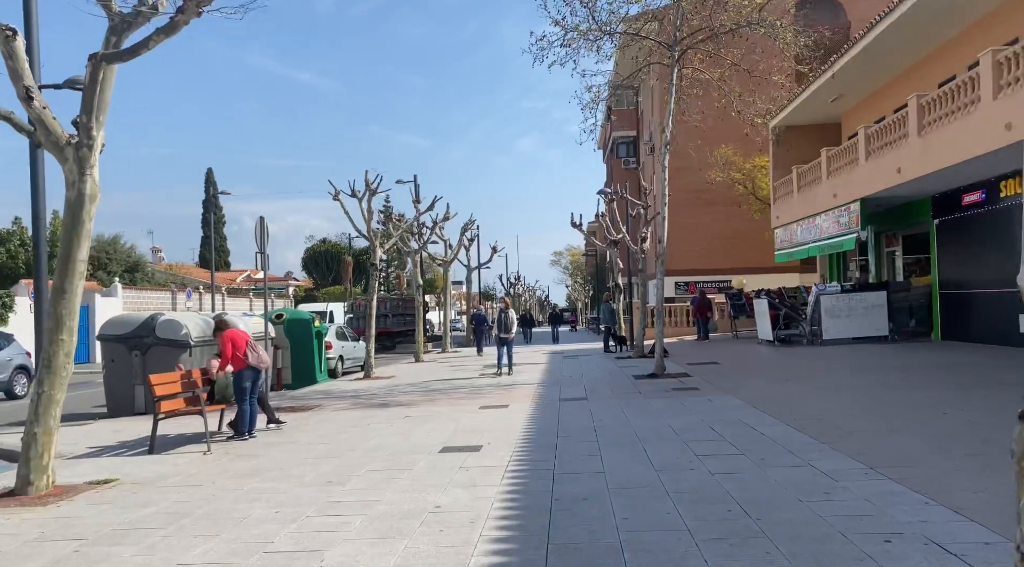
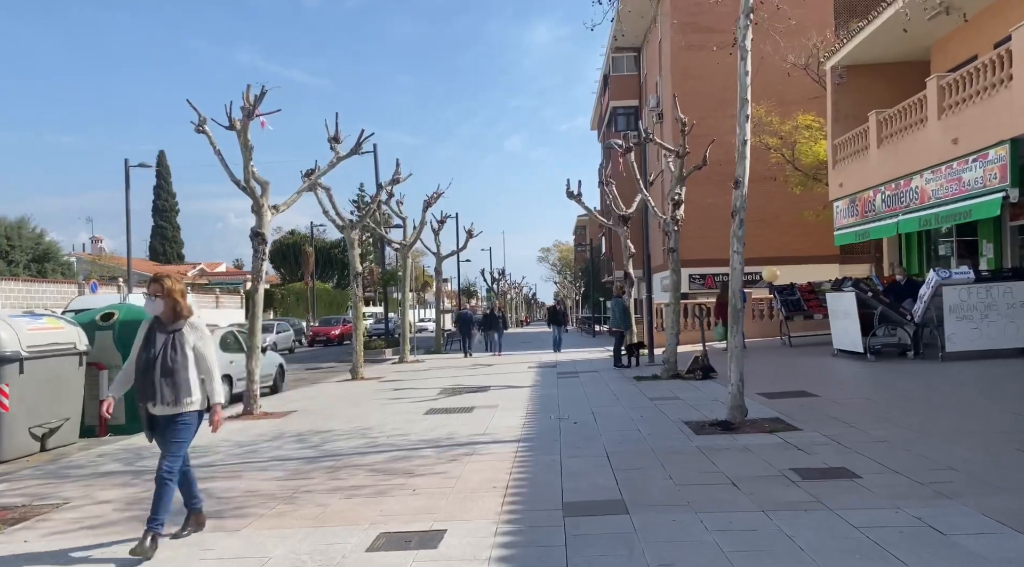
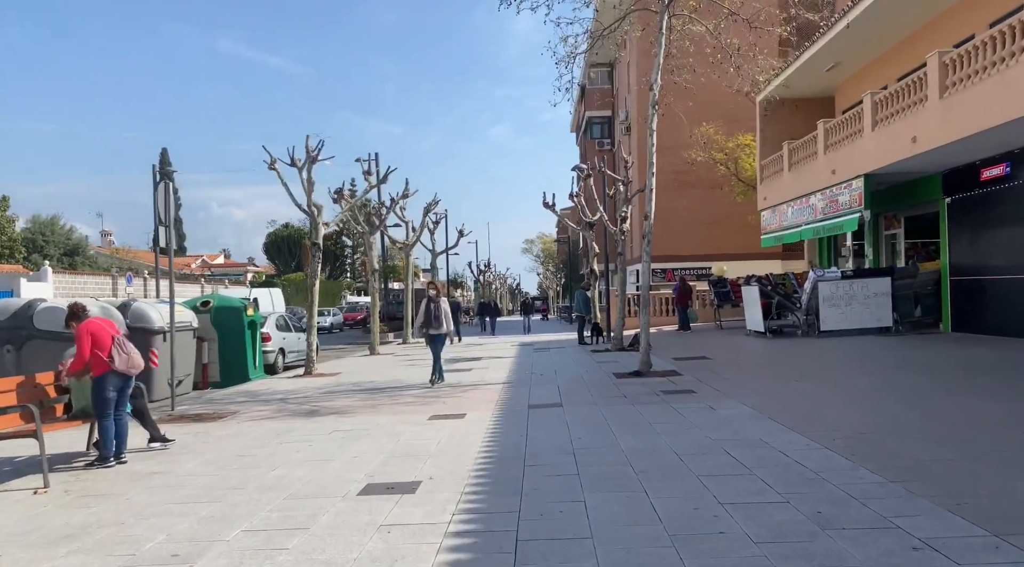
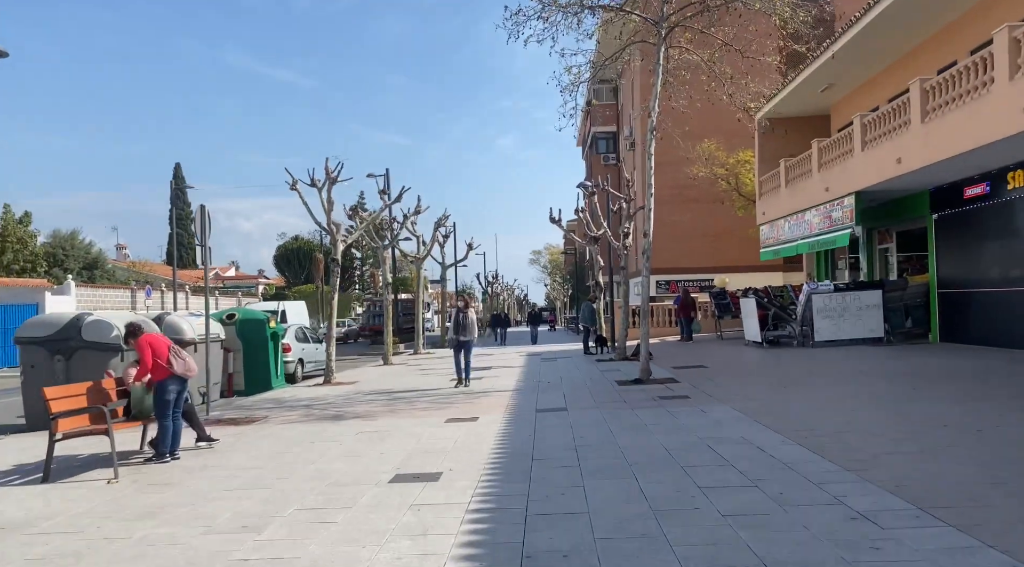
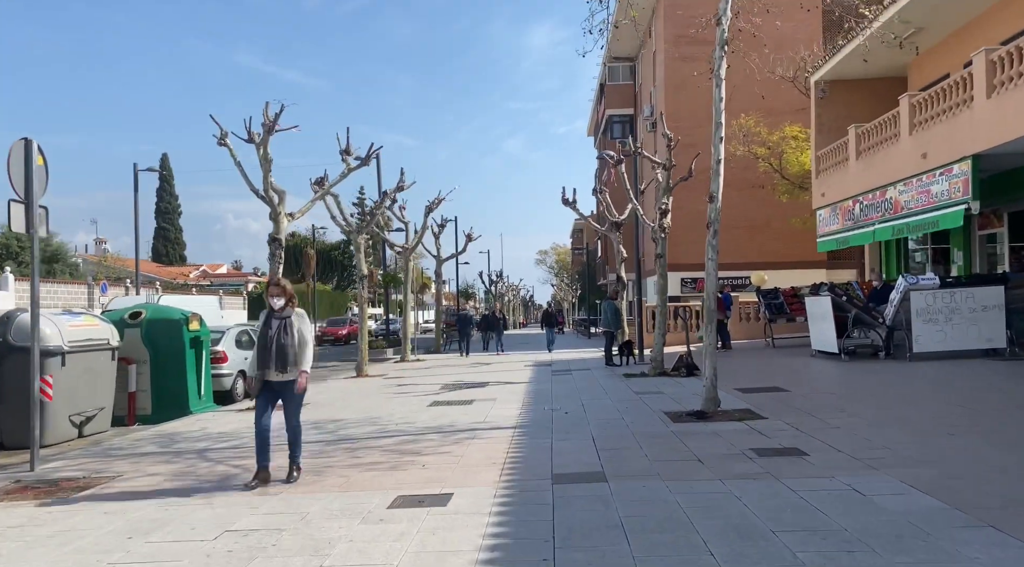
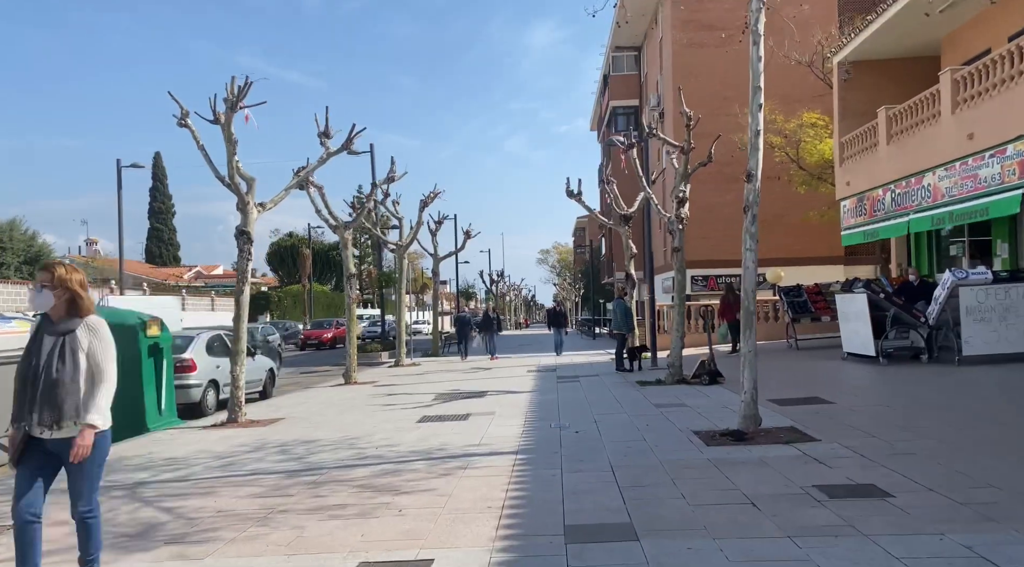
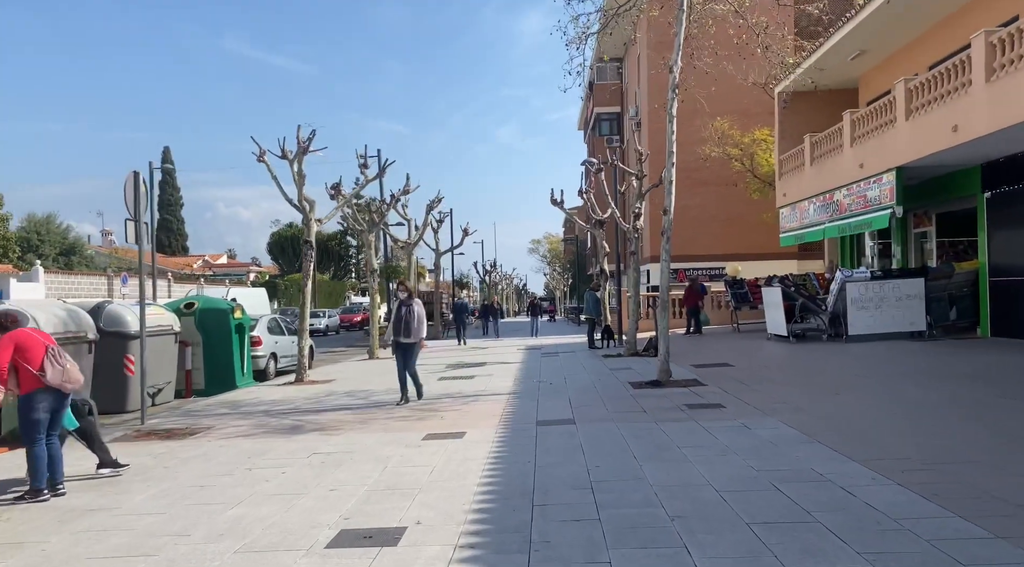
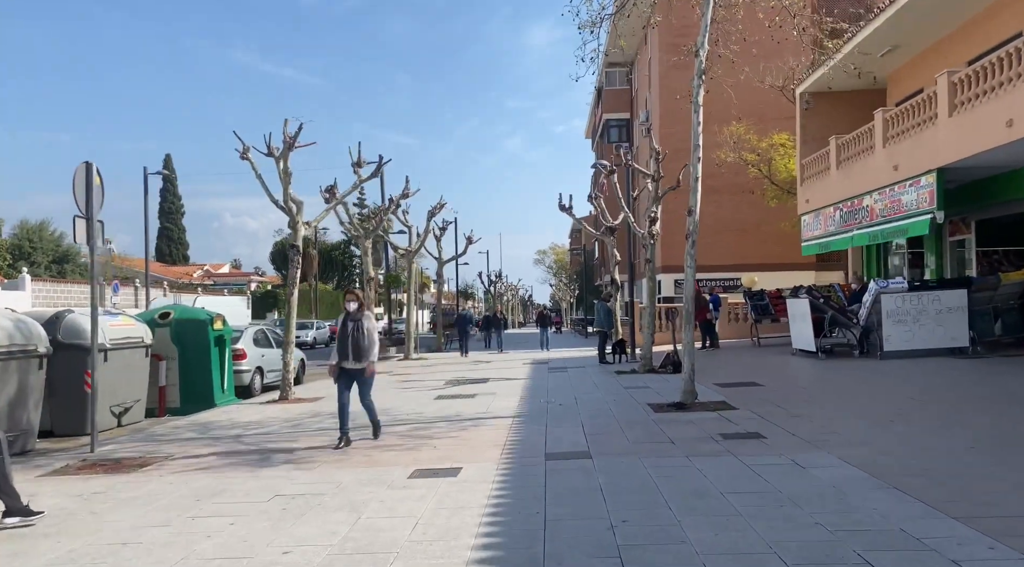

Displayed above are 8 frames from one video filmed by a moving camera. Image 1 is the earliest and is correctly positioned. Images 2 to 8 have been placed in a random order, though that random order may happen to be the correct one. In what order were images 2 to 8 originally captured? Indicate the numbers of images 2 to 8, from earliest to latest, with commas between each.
4, 3, 7, 8, 5, 2, 6
